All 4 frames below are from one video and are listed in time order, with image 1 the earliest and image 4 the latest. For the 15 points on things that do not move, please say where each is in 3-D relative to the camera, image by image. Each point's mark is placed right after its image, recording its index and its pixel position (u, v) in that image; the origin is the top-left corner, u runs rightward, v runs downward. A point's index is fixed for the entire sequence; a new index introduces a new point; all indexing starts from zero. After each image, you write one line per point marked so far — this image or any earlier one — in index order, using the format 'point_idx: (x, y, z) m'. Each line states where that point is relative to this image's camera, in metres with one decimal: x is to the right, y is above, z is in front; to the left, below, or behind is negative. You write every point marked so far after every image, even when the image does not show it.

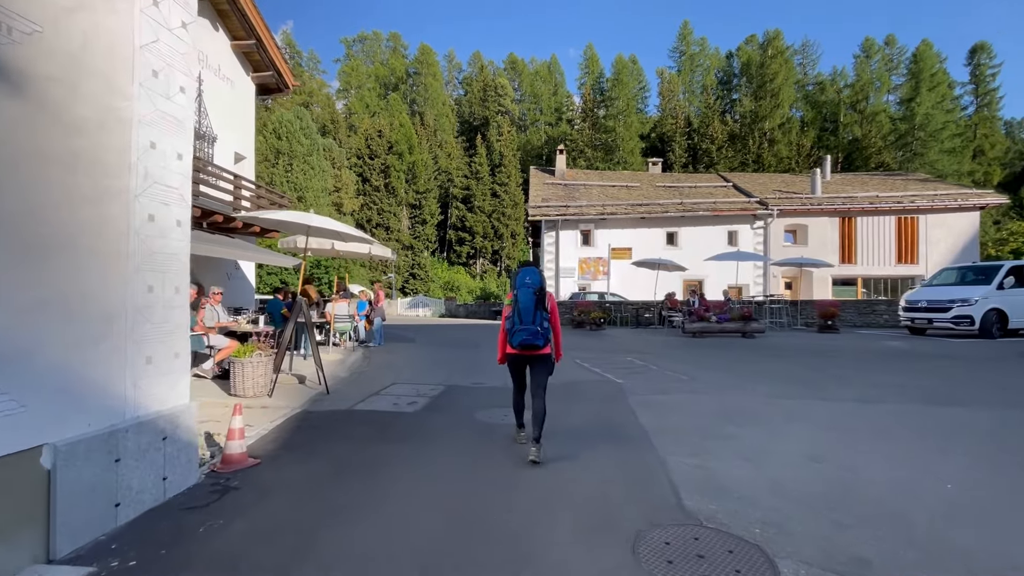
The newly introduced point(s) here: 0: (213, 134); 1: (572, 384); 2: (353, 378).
0: (-8.8, +4.5, +13.9) m
1: (+1.1, -1.8, +8.9) m
2: (-3.0, -1.7, +8.9) m
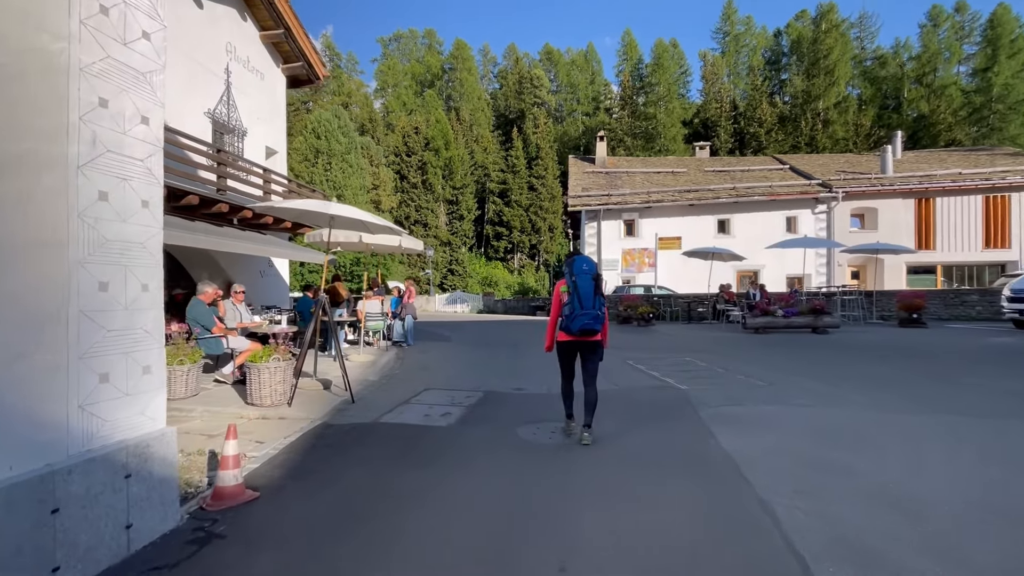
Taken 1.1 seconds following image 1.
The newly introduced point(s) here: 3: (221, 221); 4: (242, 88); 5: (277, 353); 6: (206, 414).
0: (-7.7, +4.6, +13.5) m
1: (+1.9, -1.7, +7.8) m
2: (-2.2, -1.6, +8.1) m
3: (-7.4, +1.7, +12.1) m
4: (-7.7, +5.7, +13.5) m
5: (-3.3, -0.9, +6.7) m
6: (-4.0, -1.7, +6.3) m
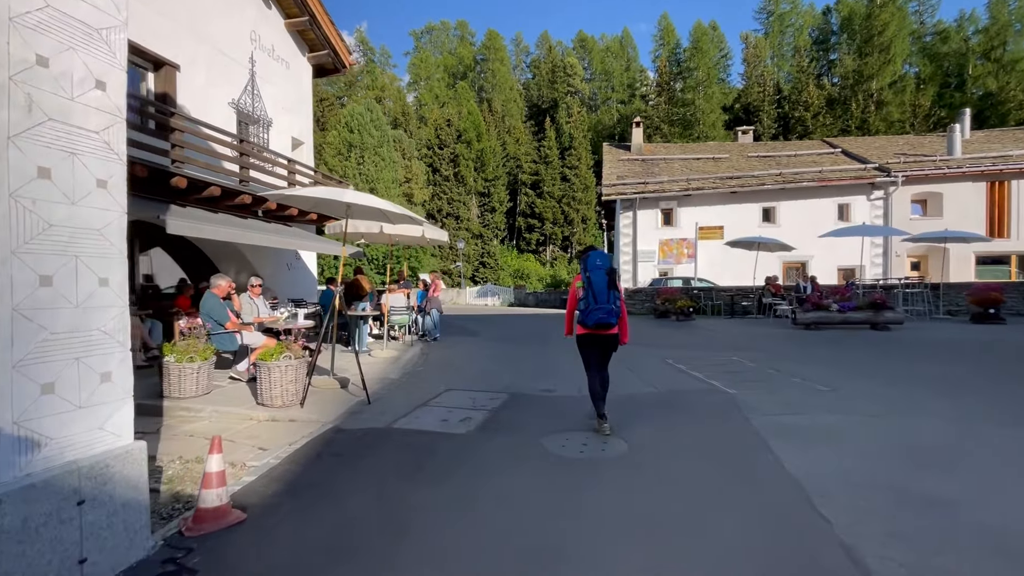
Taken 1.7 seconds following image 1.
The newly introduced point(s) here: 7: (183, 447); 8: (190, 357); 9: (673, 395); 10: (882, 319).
0: (-6.8, +4.7, +13.3) m
1: (+2.3, -1.6, +7.0) m
2: (-1.8, -1.5, +7.7) m
3: (-6.7, +1.9, +12.0) m
4: (-6.8, +5.9, +13.3) m
5: (-3.0, -0.8, +6.3) m
6: (-3.7, -1.6, +5.9) m
7: (-3.4, -1.6, +4.9) m
8: (-4.3, -0.9, +6.3) m
9: (+2.4, -1.6, +7.0) m
10: (+10.2, -0.8, +13.0) m
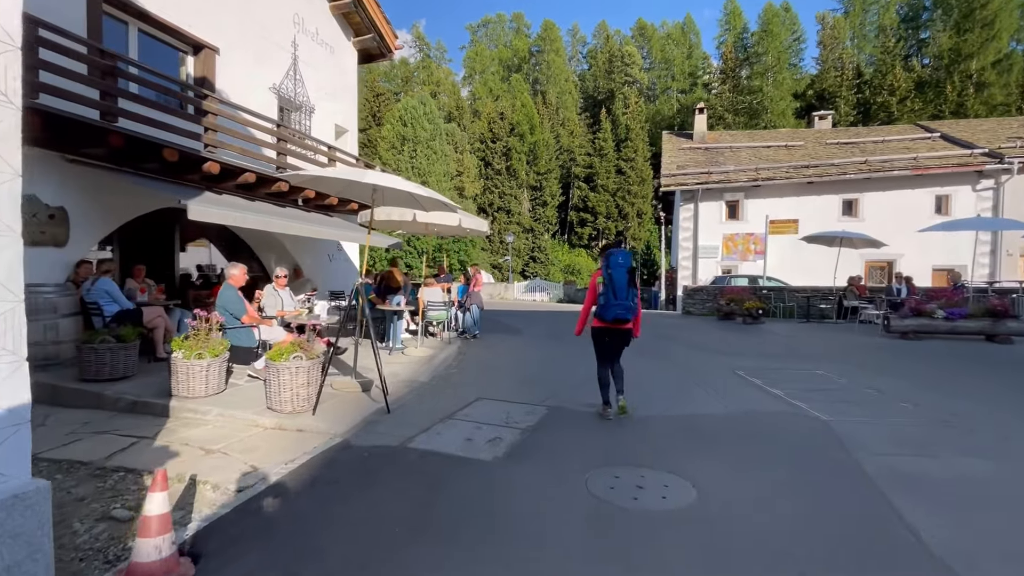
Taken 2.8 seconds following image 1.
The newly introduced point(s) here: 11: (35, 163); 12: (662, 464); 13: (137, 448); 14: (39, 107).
0: (-5.5, +5.0, +12.9) m
1: (+2.8, -1.6, +5.8) m
2: (-1.2, -1.4, +6.9) m
3: (-5.5, +2.1, +11.6) m
4: (-5.5, +6.1, +12.9) m
5: (-2.5, -0.7, +5.7) m
6: (-3.3, -1.5, +5.3) m
7: (-3.1, -1.5, +4.3) m
8: (-3.8, -0.8, +5.8) m
9: (+2.8, -1.6, +5.7) m
10: (+11.3, -0.9, +10.9) m
11: (-7.1, +1.9, +7.1) m
12: (+1.4, -1.7, +4.5) m
13: (-3.6, -1.5, +4.6) m
14: (-6.3, +2.4, +6.3) m
